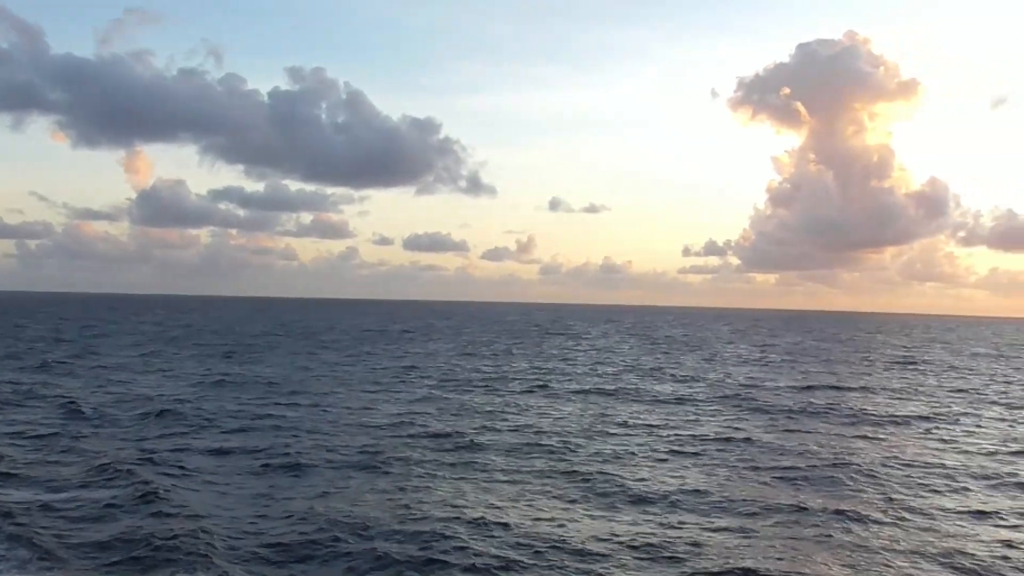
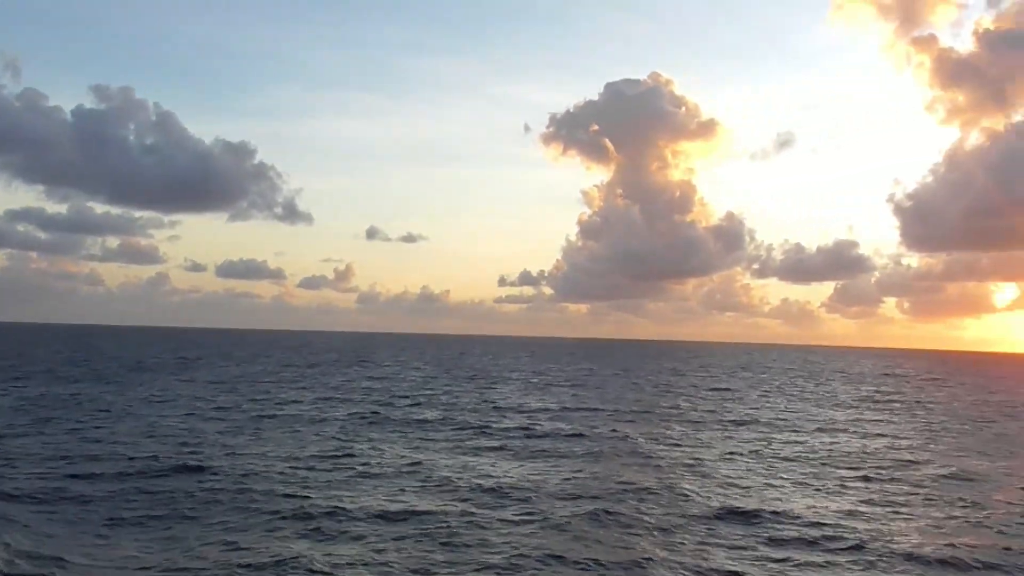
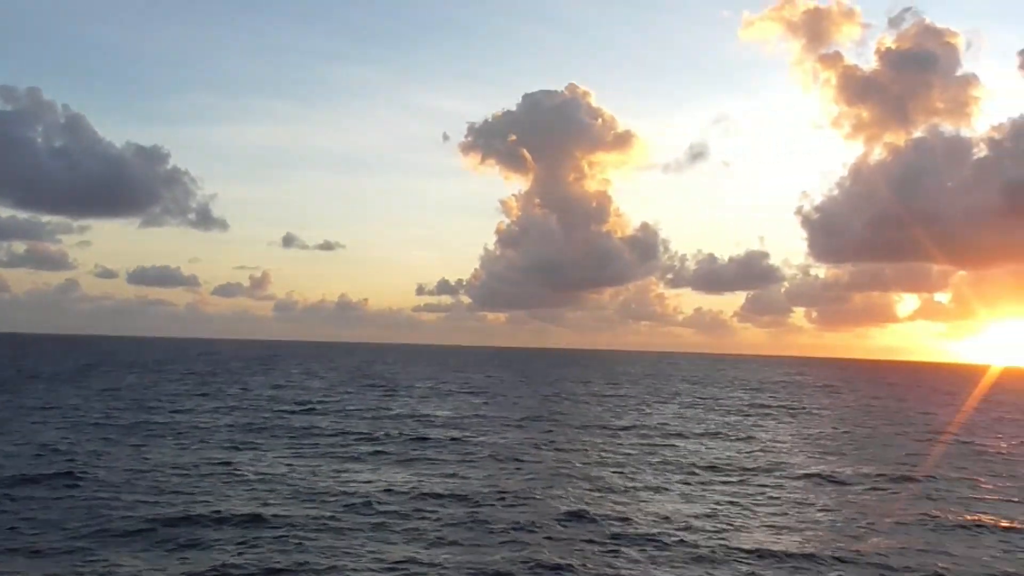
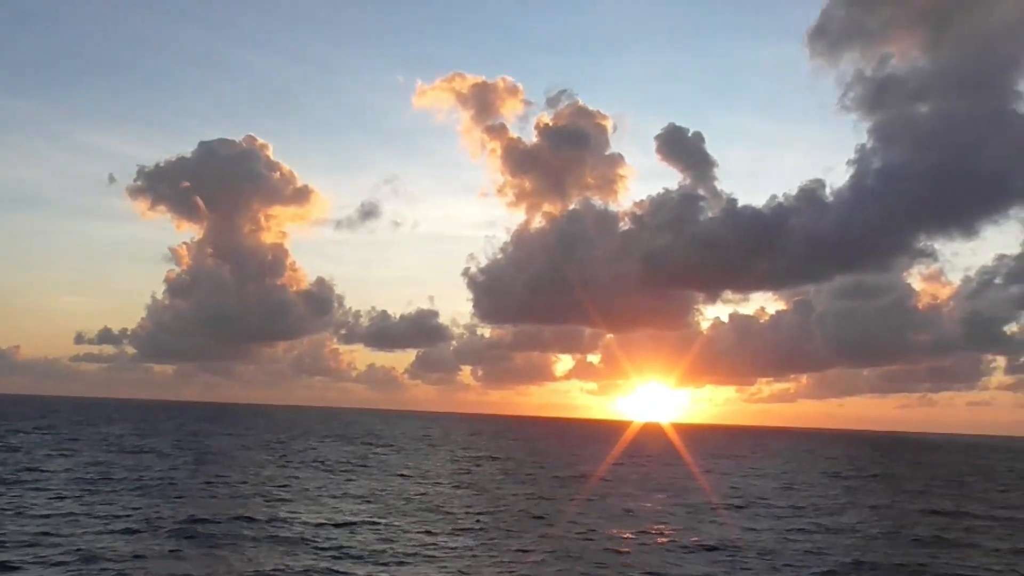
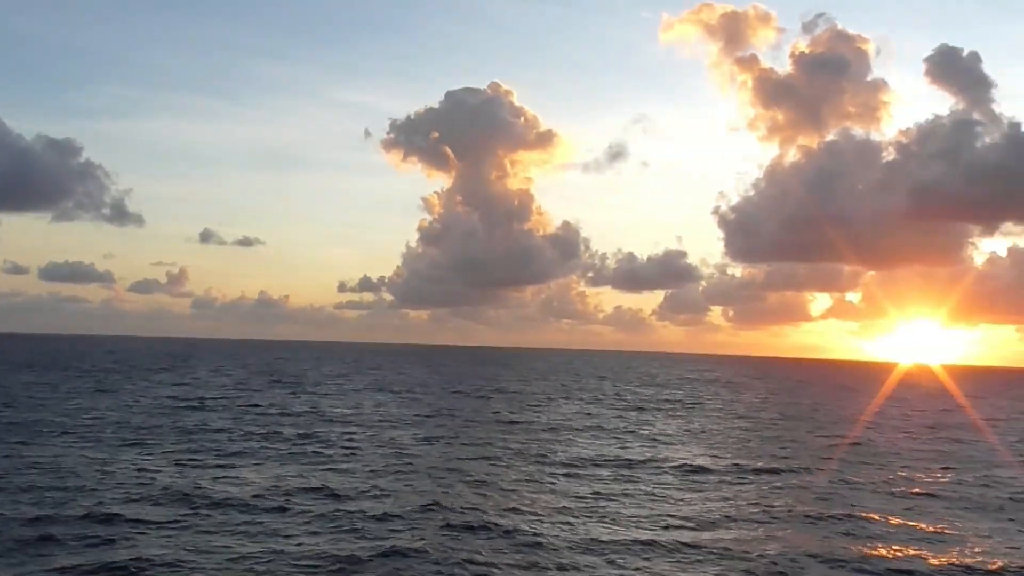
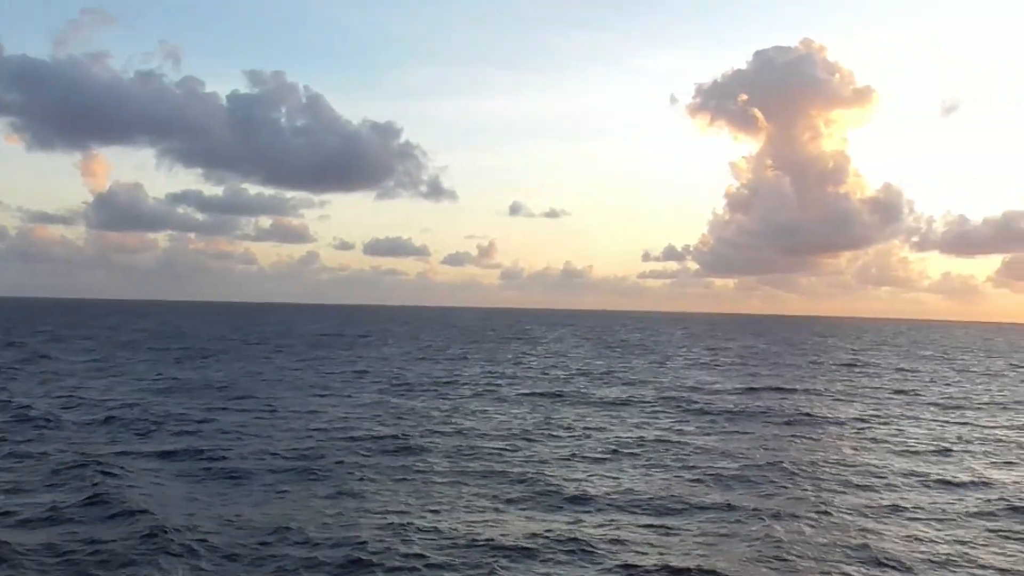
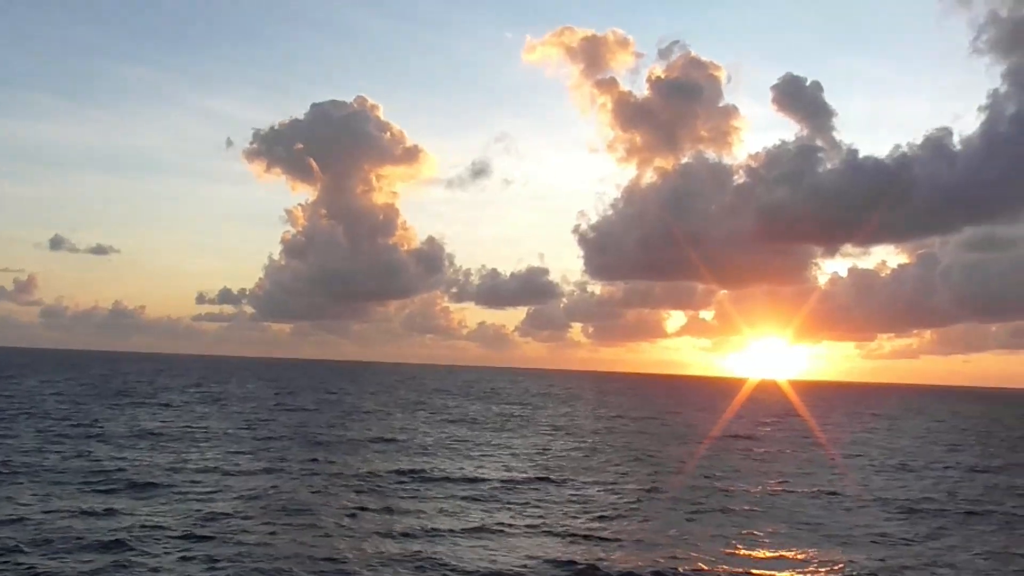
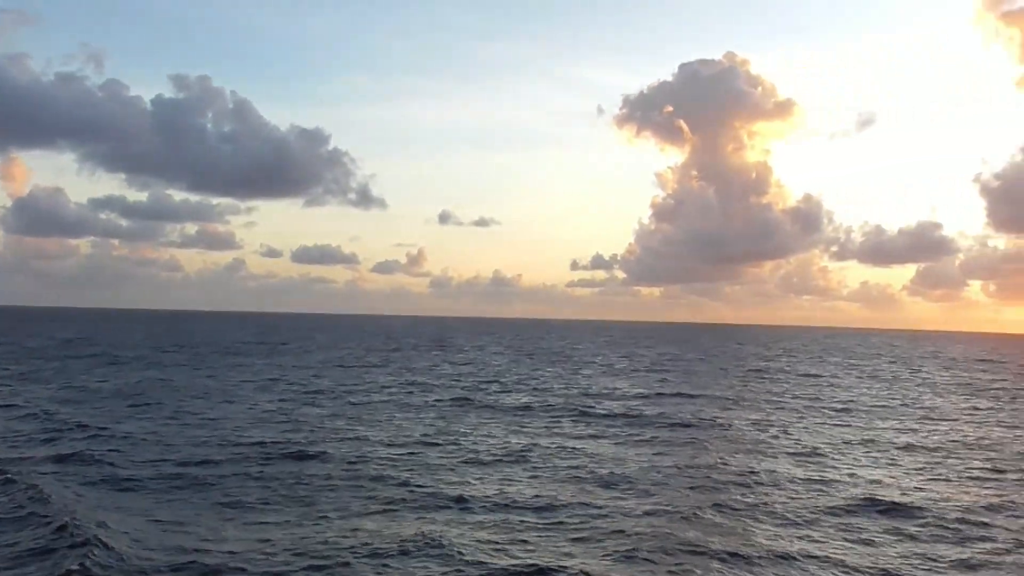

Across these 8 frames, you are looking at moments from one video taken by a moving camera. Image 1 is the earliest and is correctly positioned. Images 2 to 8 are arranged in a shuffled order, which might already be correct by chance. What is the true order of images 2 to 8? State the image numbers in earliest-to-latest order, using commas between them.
6, 8, 2, 3, 5, 7, 4
